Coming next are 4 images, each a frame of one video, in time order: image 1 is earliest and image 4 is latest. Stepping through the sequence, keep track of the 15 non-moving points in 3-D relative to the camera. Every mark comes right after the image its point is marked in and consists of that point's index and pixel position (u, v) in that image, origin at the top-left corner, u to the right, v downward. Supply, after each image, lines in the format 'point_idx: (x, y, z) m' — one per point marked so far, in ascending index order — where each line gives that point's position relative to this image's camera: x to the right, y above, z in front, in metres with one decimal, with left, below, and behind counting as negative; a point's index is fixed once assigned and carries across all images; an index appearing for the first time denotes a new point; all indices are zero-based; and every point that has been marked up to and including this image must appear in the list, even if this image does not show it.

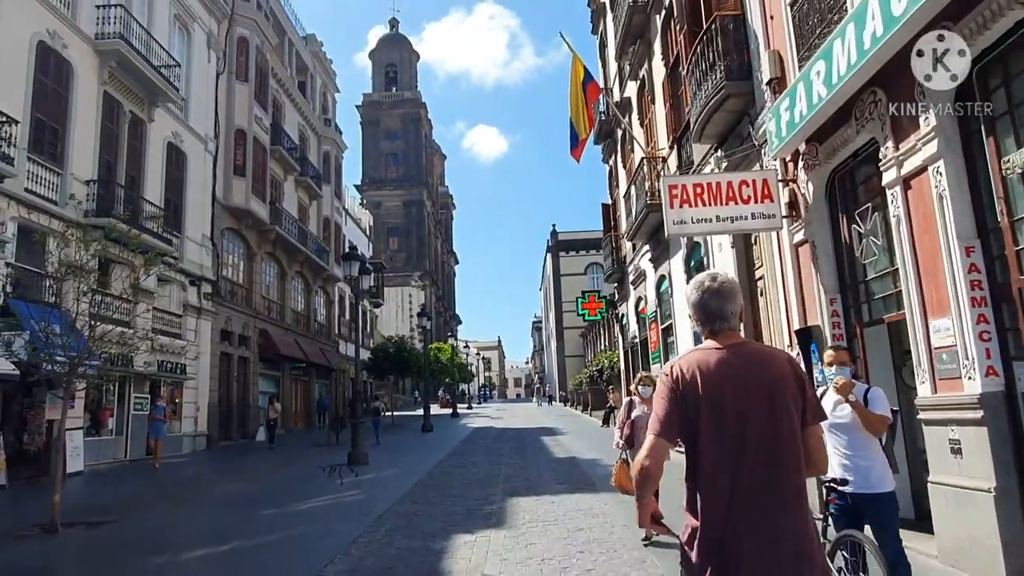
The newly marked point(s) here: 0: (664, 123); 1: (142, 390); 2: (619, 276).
0: (+2.8, +3.1, +13.7) m
1: (-9.3, -2.5, +18.2) m
2: (+2.9, +0.3, +19.6) m
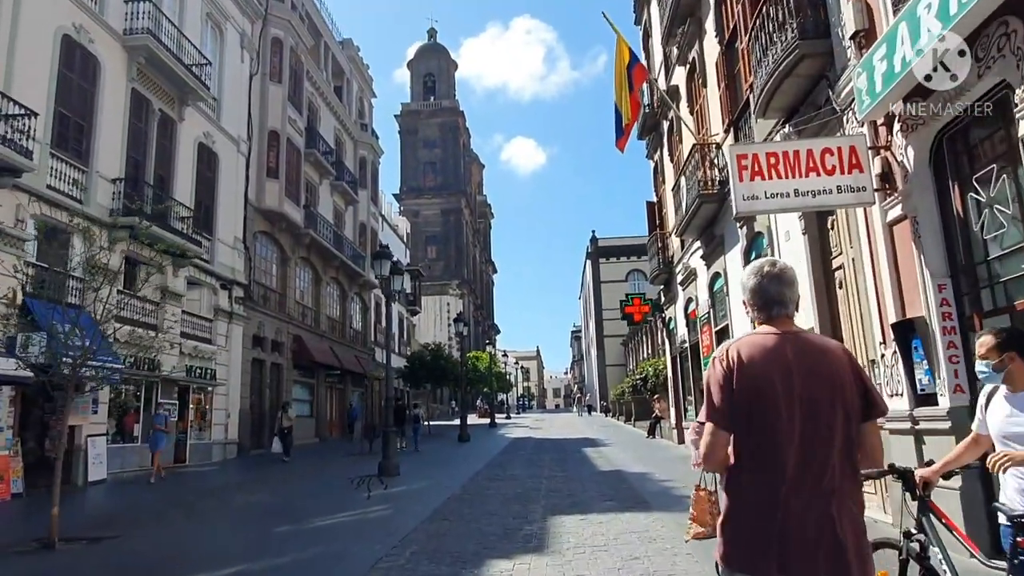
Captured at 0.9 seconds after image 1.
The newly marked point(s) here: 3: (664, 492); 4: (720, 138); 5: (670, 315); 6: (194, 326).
0: (+3.5, +3.1, +12.6) m
1: (-8.3, -2.6, +17.6) m
2: (+3.9, +0.3, +18.4) m
3: (+2.1, -2.8, +10.0) m
4: (+3.5, +2.6, +12.4) m
5: (+4.1, -0.7, +18.6) m
6: (-8.3, -1.0, +18.9) m
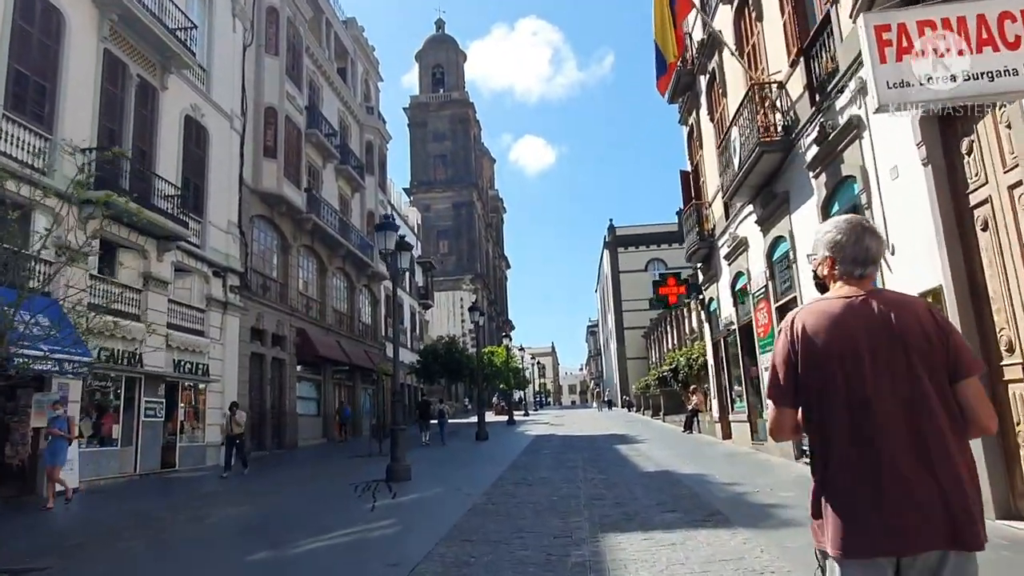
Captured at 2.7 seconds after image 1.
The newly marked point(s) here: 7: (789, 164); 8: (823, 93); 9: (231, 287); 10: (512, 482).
0: (+3.9, +3.6, +10.6) m
1: (-7.8, -2.3, +15.9) m
2: (+4.4, +0.8, +16.5) m
3: (+2.5, -2.4, +8.0) m
4: (+3.9, +3.1, +10.5) m
5: (+4.6, -0.2, +16.6) m
6: (-7.8, -0.7, +17.2) m
7: (+4.0, +1.8, +10.4) m
8: (+3.8, +2.4, +8.9) m
9: (-7.5, 0.0, +19.5) m
10: (0.0, -3.0, +11.1) m
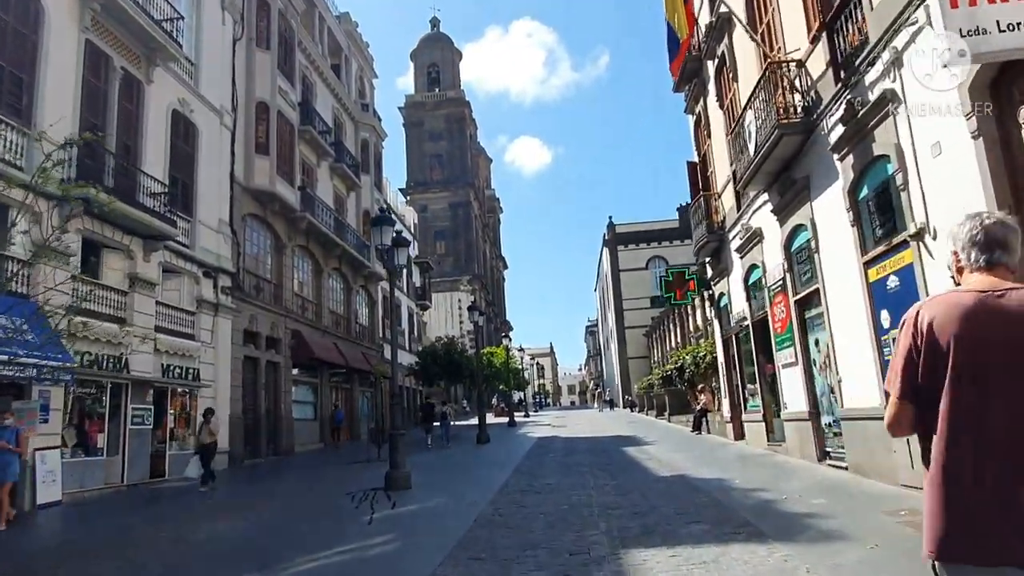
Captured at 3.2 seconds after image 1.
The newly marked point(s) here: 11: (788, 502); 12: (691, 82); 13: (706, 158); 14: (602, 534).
0: (+3.9, +3.8, +10.0) m
1: (-7.7, -2.3, +15.2) m
2: (+4.4, +0.9, +15.8) m
3: (+2.6, -2.3, +7.4) m
4: (+3.9, +3.2, +9.8) m
5: (+4.6, -0.1, +16.0) m
6: (-7.7, -0.7, +16.5) m
7: (+4.0, +1.9, +9.8) m
8: (+3.8, +2.5, +8.3) m
9: (-7.5, 0.0, +18.8) m
10: (+0.1, -2.9, +10.5) m
11: (+2.9, -2.3, +7.7) m
12: (+4.1, +4.7, +16.5) m
13: (+4.3, +2.9, +16.4) m
14: (+0.9, -2.3, +6.9) m
